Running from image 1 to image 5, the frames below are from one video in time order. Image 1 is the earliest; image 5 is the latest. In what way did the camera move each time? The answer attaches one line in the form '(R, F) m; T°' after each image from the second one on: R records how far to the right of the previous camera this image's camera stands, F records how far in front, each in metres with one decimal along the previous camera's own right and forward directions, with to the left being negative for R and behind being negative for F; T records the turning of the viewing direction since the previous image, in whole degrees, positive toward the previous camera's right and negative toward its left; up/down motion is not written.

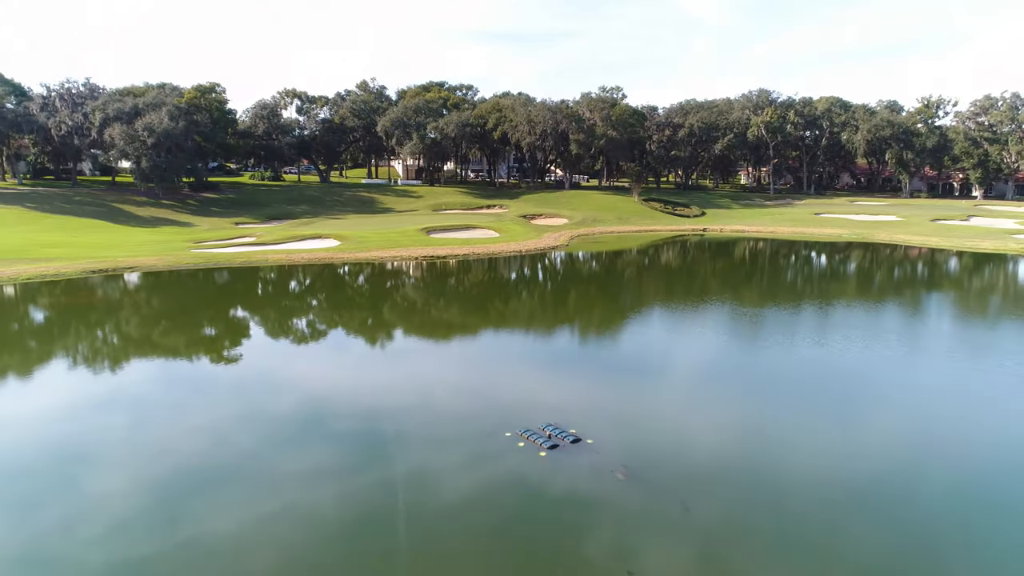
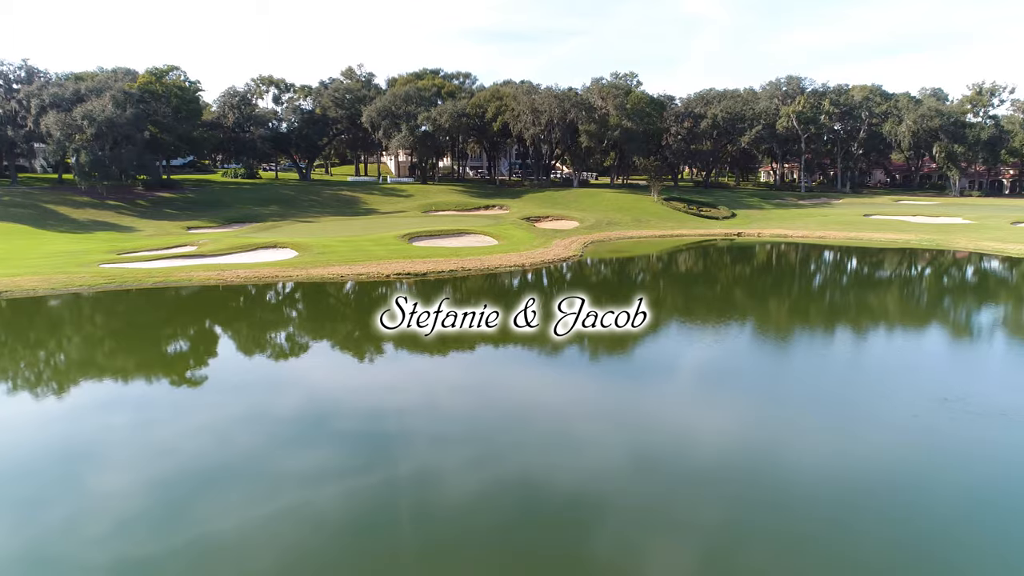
(+0.1, +5.9) m; 0°
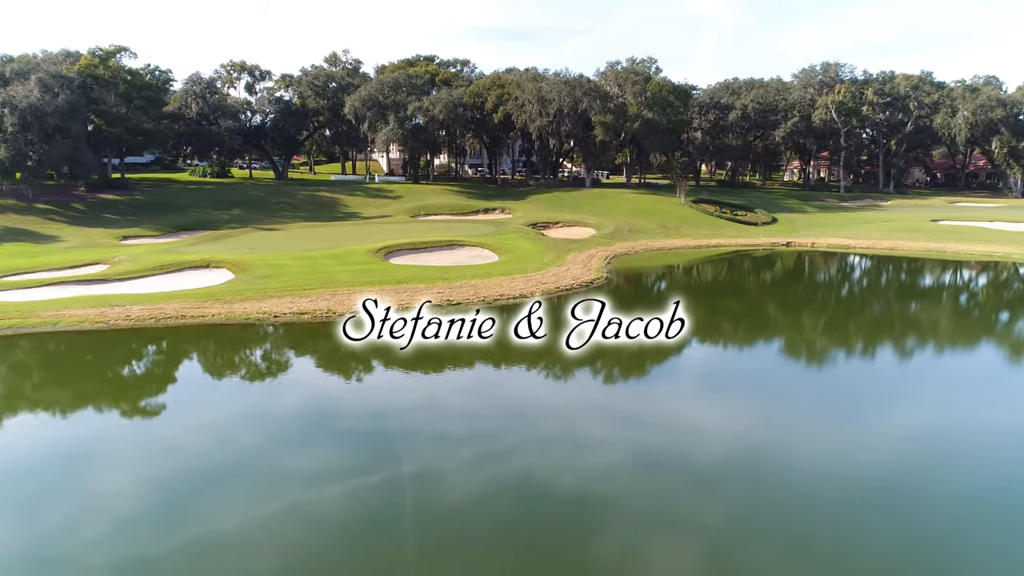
(-0.1, +5.7) m; 0°
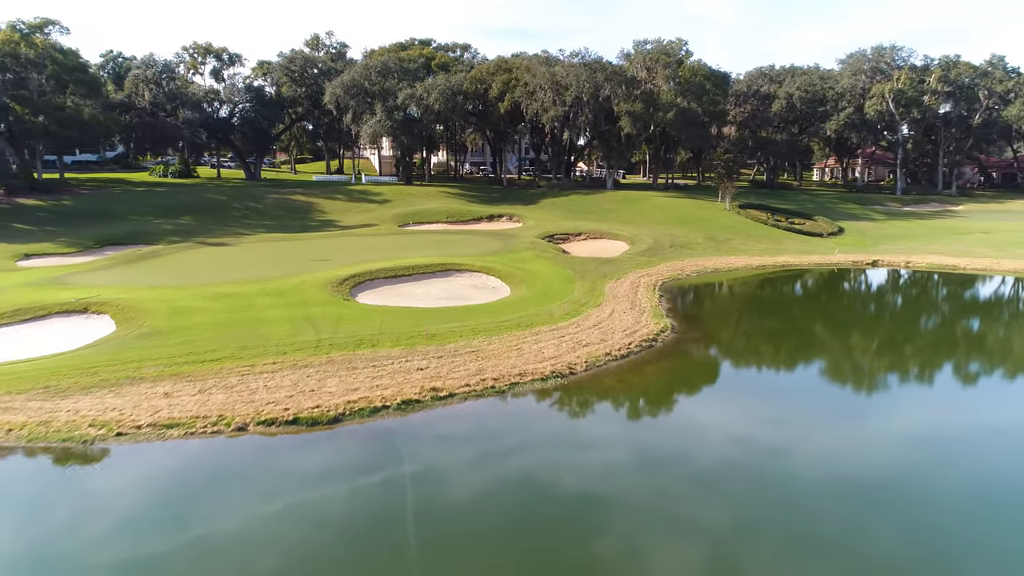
(-0.4, +6.1) m; 0°
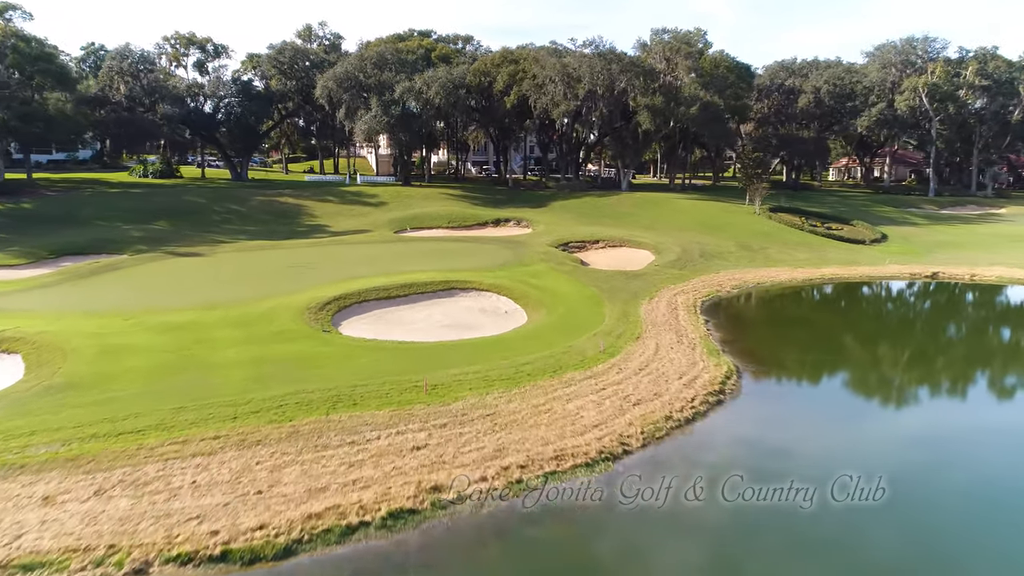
(-0.4, +2.7) m; 0°
